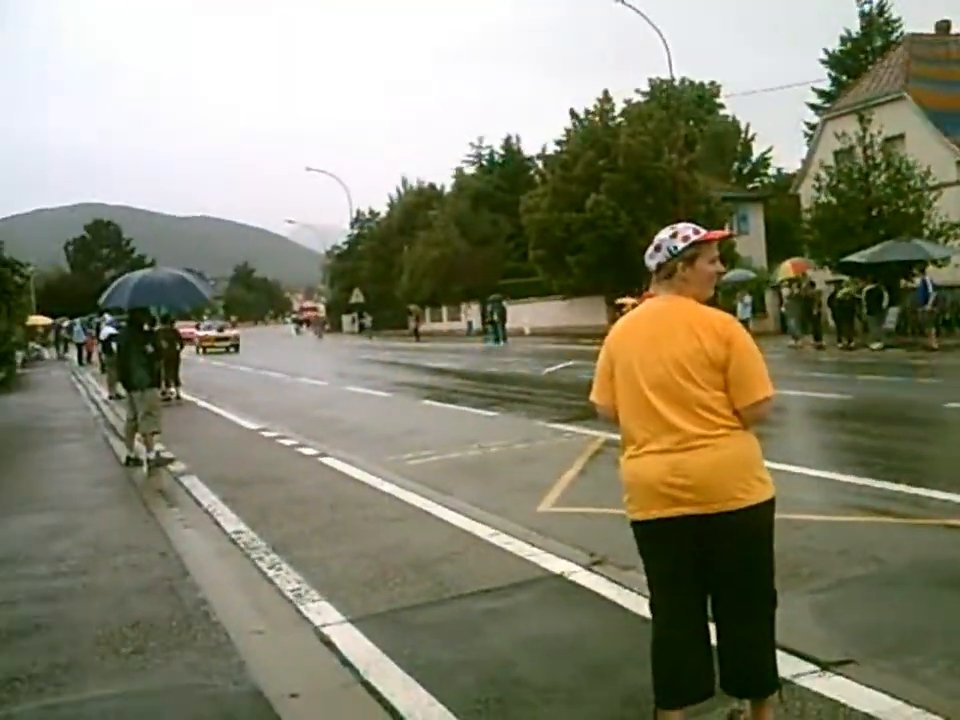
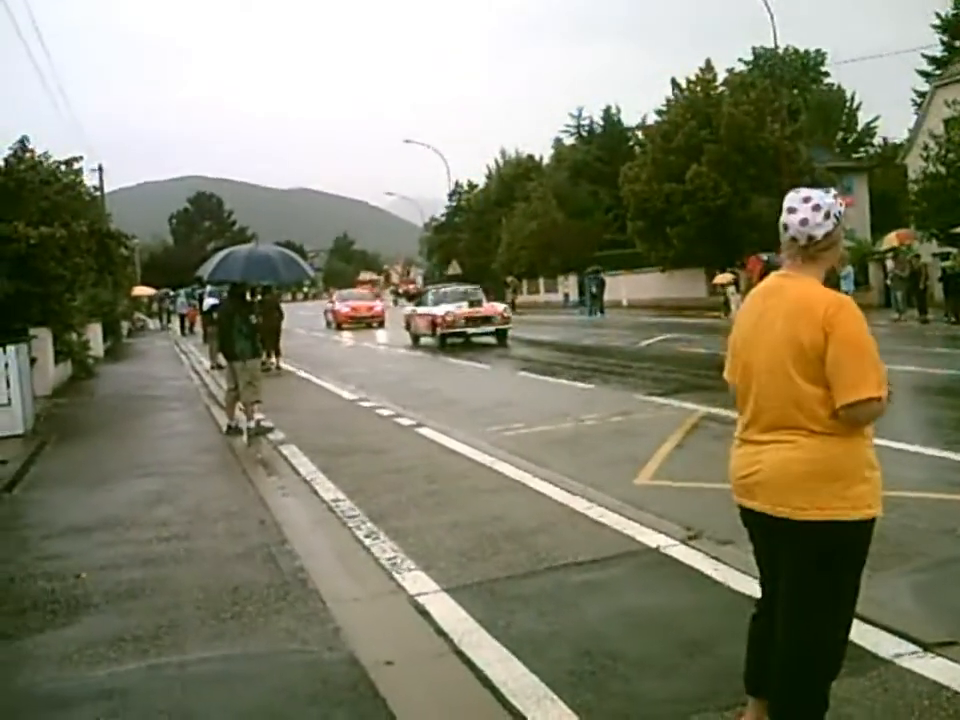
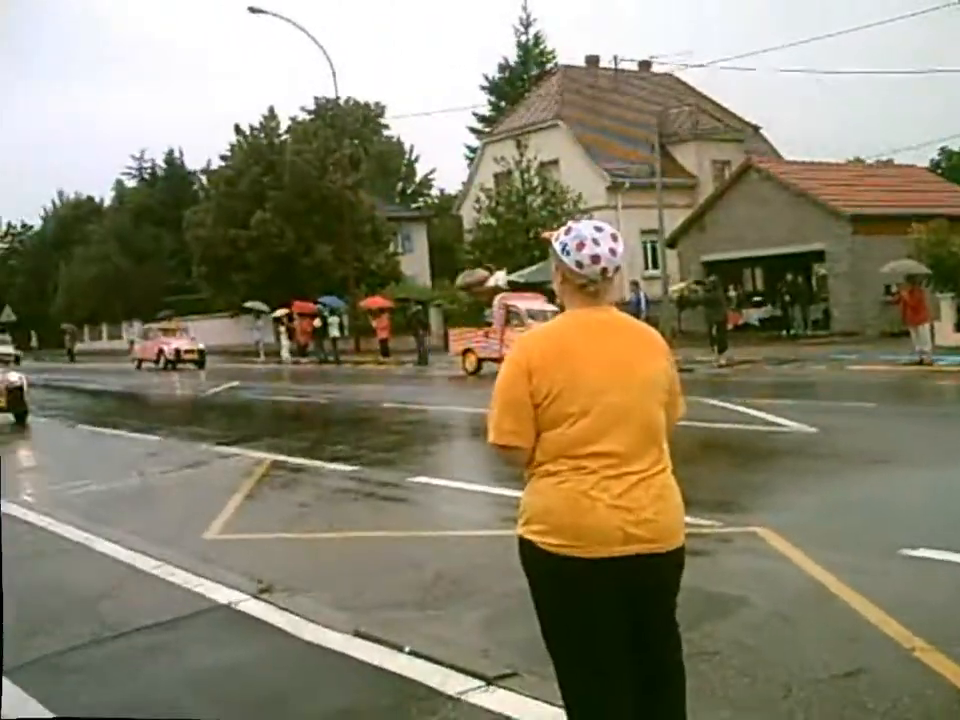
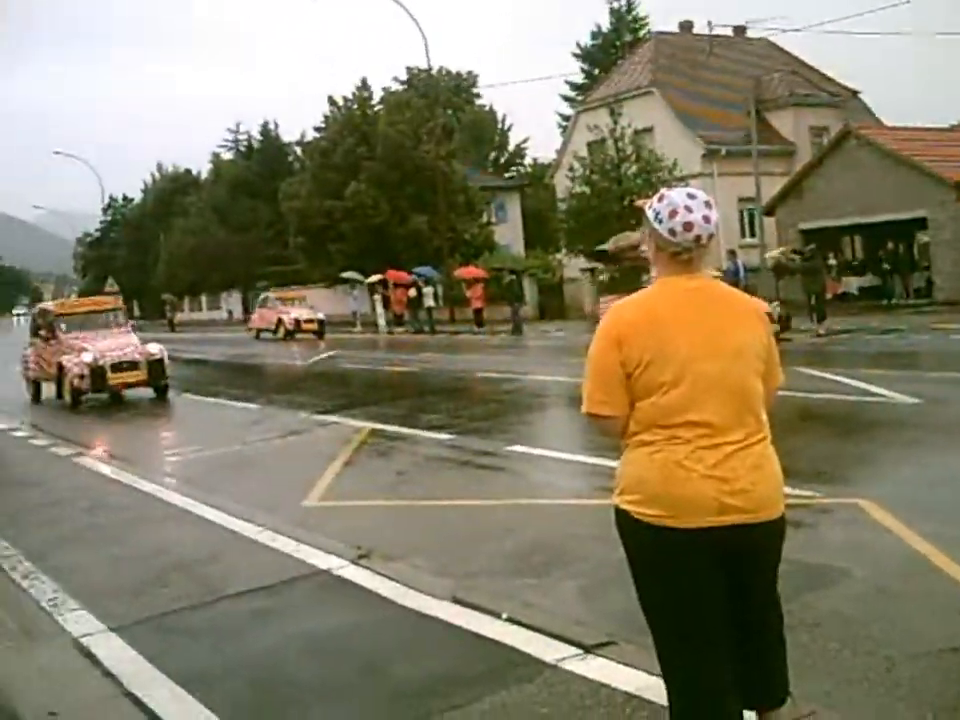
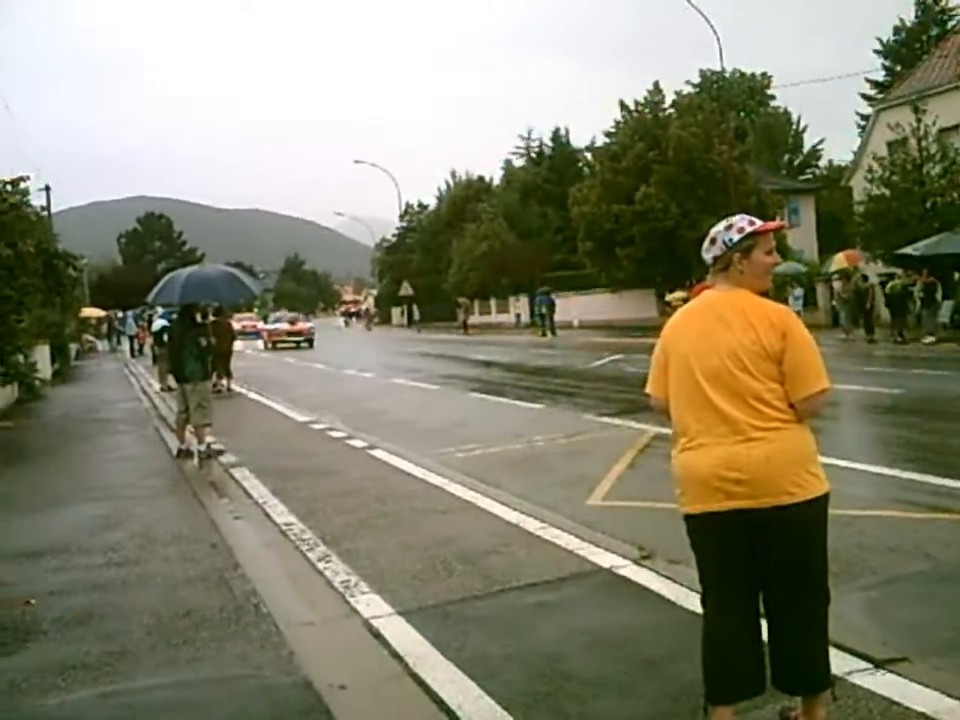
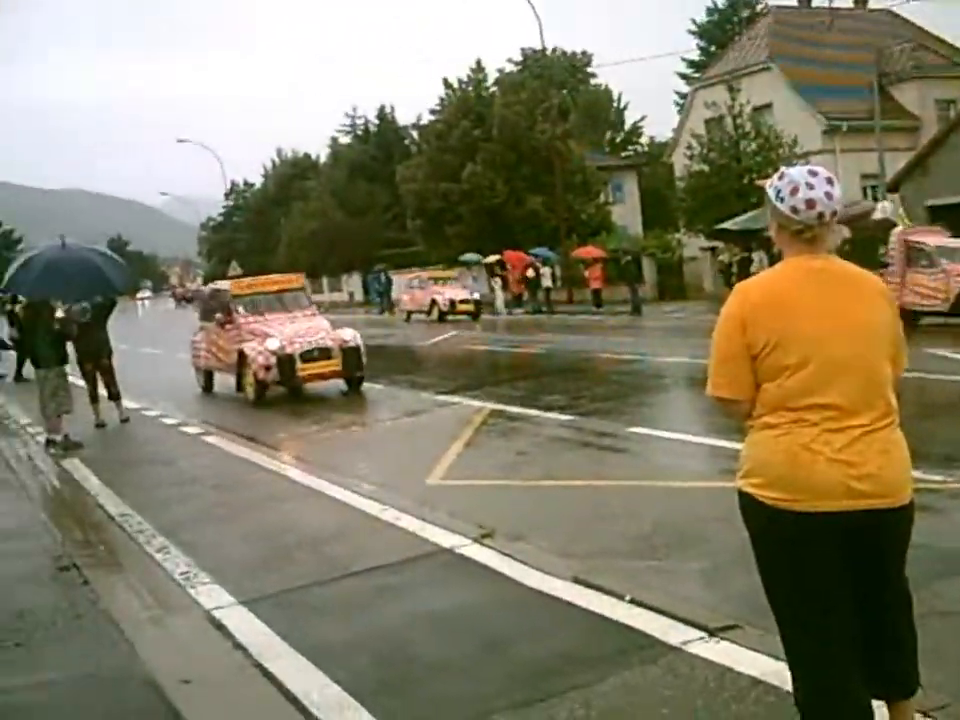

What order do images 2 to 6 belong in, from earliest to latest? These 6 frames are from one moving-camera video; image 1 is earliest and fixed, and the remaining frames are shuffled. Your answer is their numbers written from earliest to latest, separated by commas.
5, 2, 3, 4, 6
